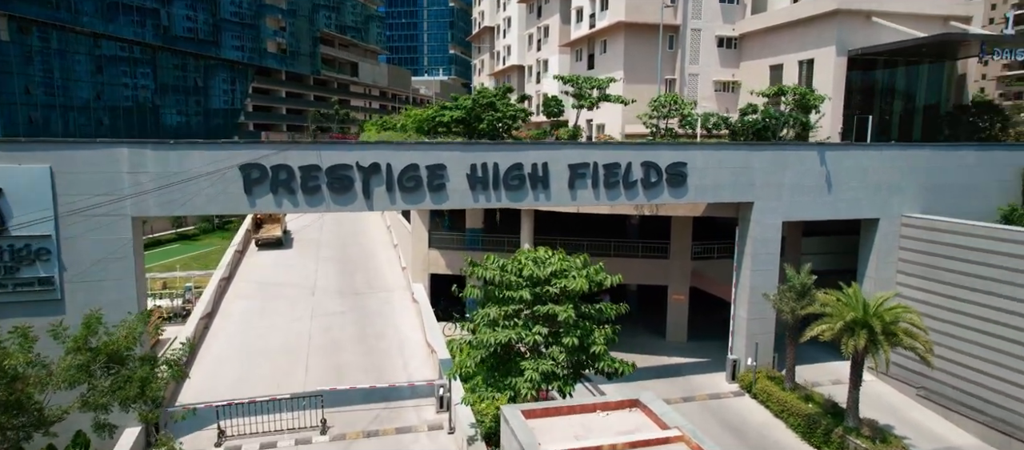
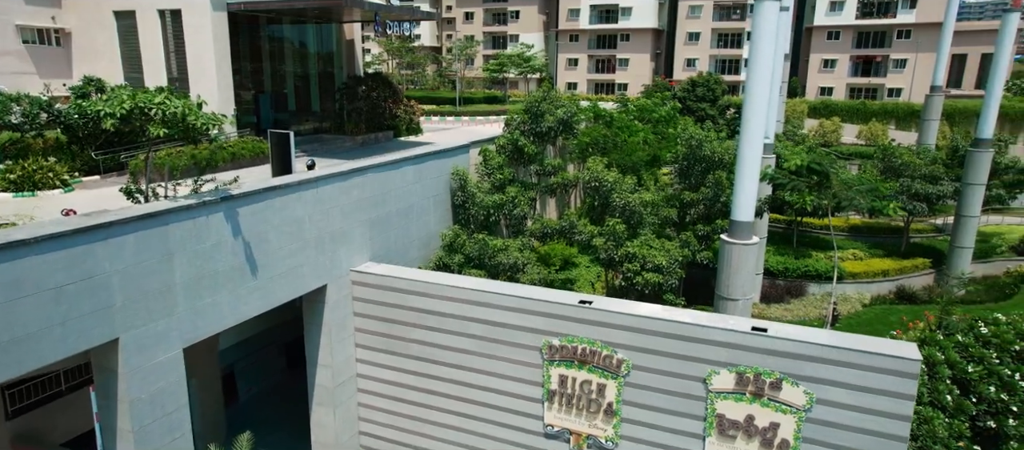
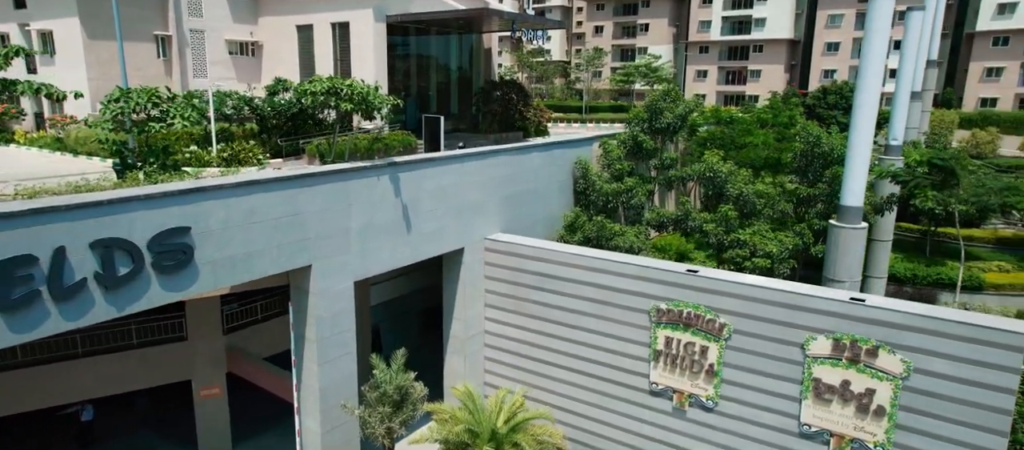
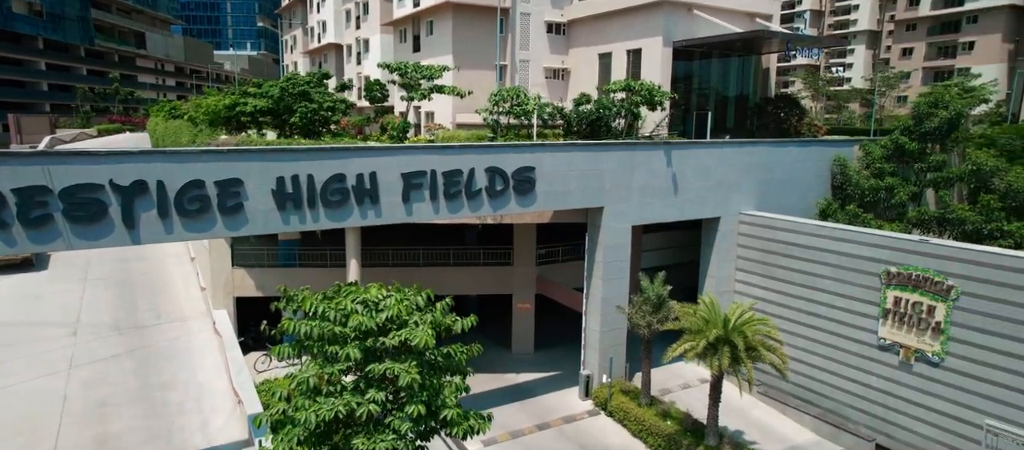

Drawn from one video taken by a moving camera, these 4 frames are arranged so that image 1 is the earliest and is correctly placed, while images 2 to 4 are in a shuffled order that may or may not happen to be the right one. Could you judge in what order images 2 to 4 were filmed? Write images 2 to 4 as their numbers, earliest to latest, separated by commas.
4, 3, 2
